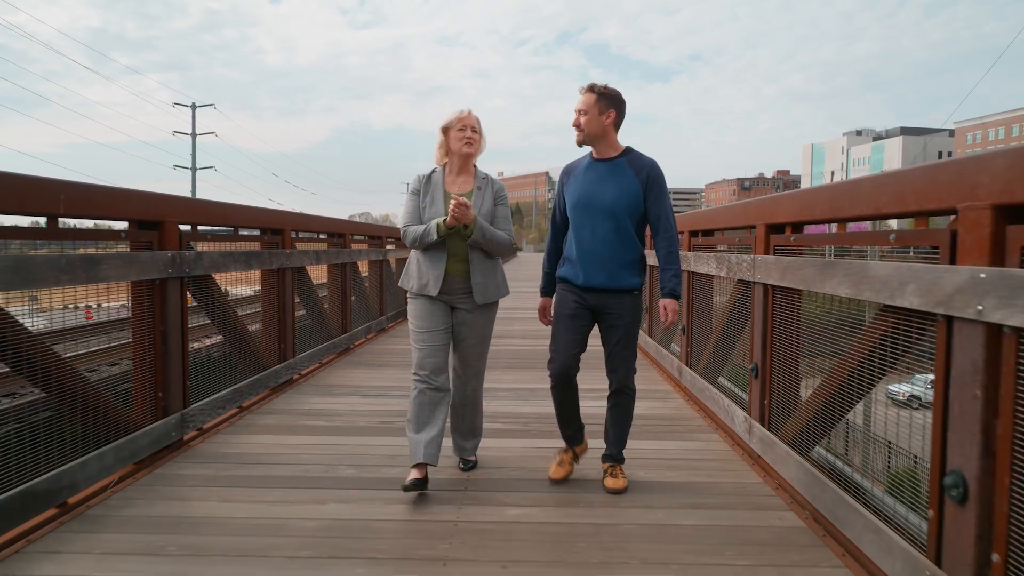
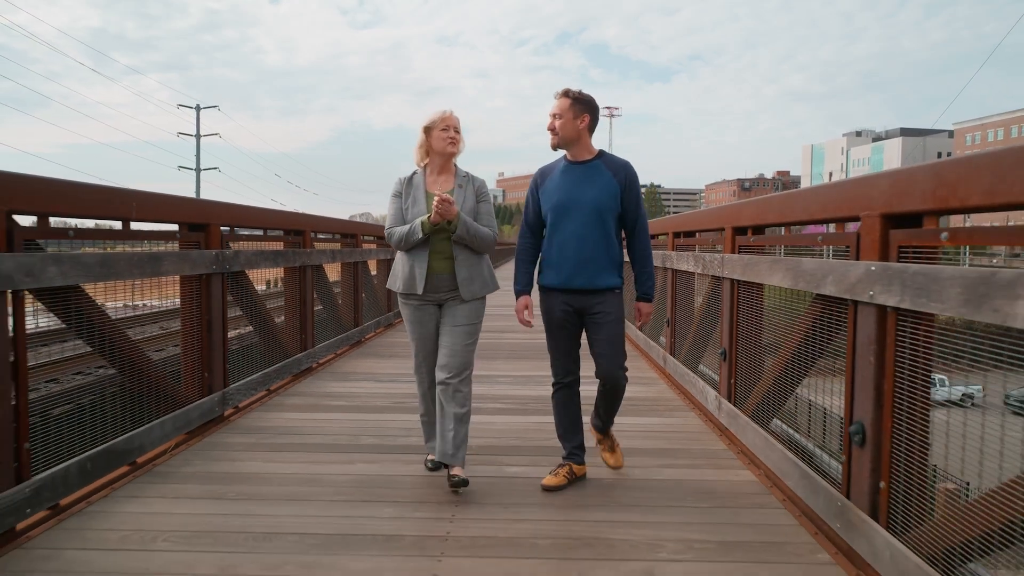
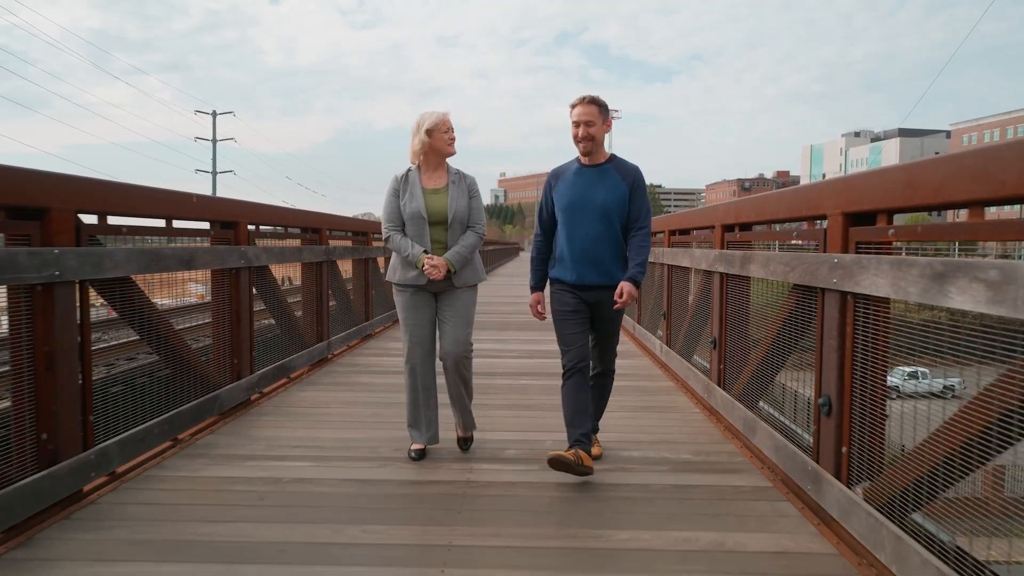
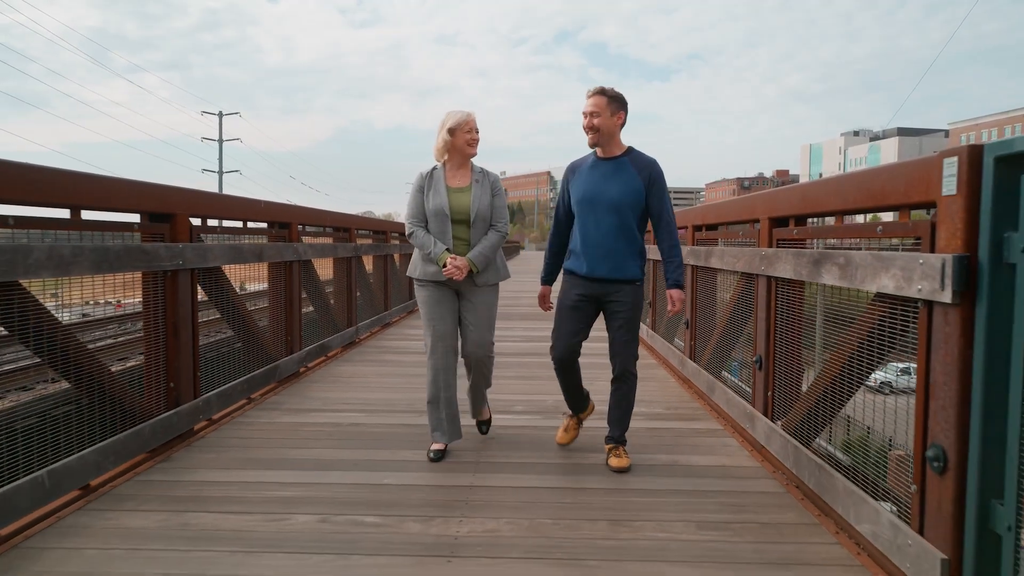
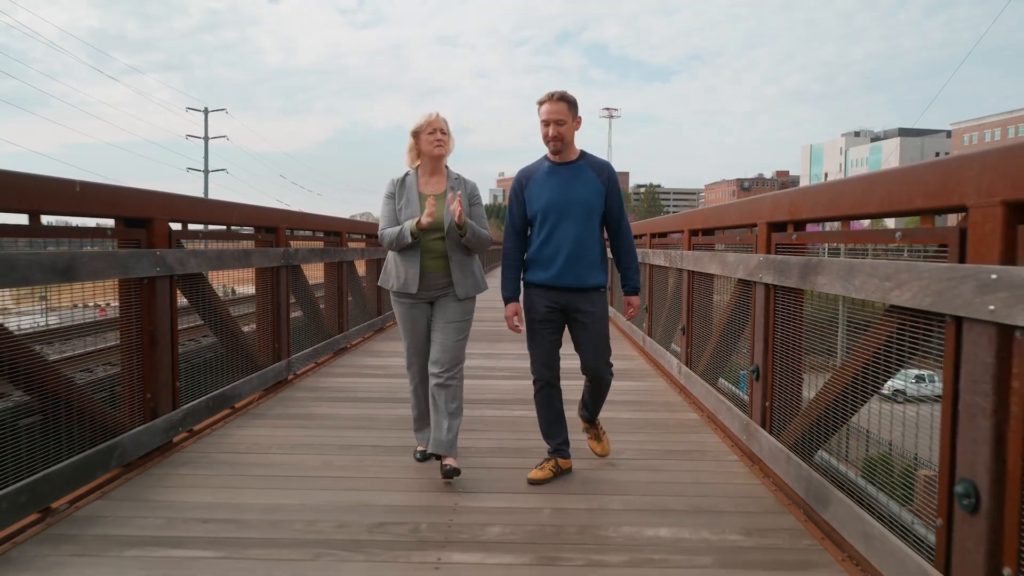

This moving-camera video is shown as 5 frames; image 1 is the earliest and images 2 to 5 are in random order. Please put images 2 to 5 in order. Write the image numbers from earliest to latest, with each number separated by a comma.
2, 5, 3, 4
